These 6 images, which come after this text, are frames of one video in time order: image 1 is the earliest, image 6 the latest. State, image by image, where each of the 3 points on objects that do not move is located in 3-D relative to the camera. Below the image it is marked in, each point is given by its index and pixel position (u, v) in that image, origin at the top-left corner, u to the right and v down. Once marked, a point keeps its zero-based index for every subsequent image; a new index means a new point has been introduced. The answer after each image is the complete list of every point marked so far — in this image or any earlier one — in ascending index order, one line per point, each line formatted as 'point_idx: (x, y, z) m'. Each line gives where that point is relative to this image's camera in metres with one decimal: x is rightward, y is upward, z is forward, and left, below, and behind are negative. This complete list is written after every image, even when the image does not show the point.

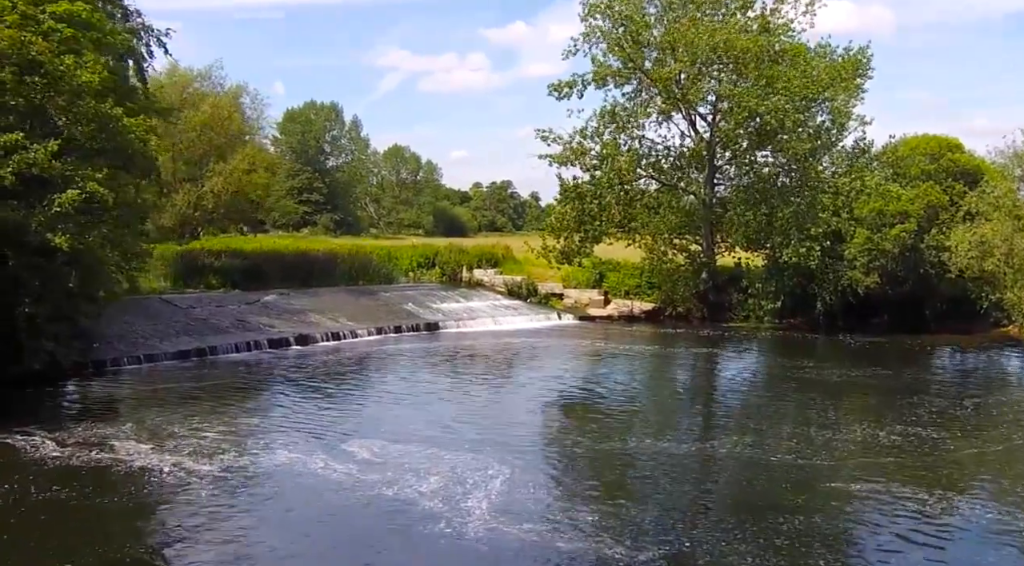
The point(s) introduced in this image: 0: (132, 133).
0: (-8.5, +3.4, +19.6) m
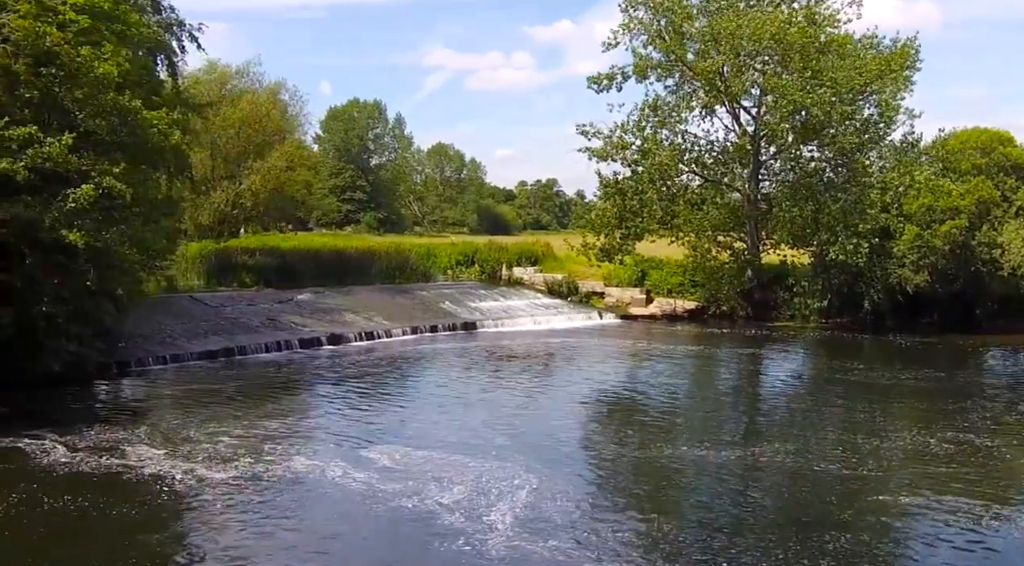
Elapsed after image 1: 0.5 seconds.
0: (-7.8, +3.4, +19.1) m
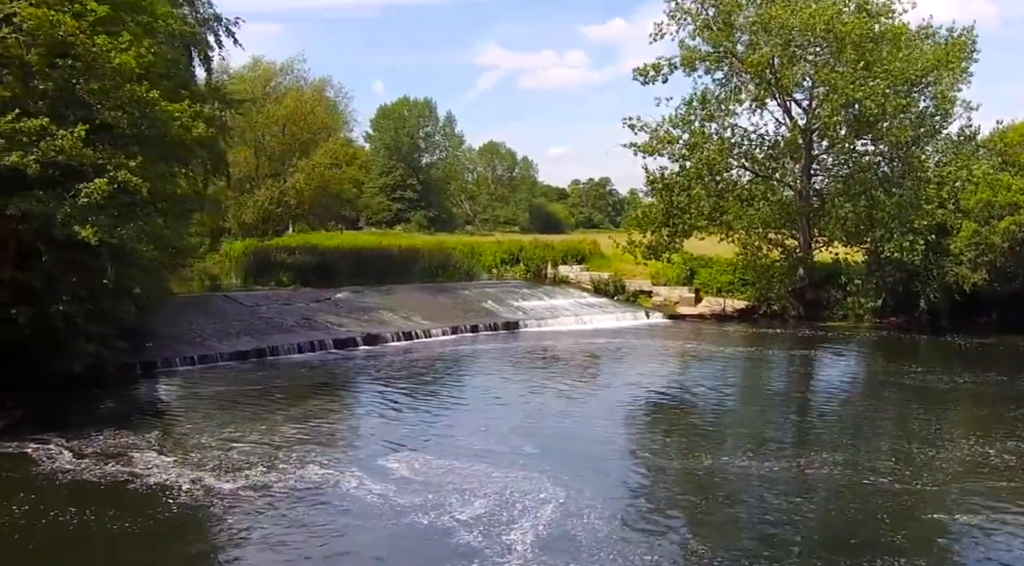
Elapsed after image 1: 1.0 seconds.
0: (-7.1, +3.4, +18.5) m
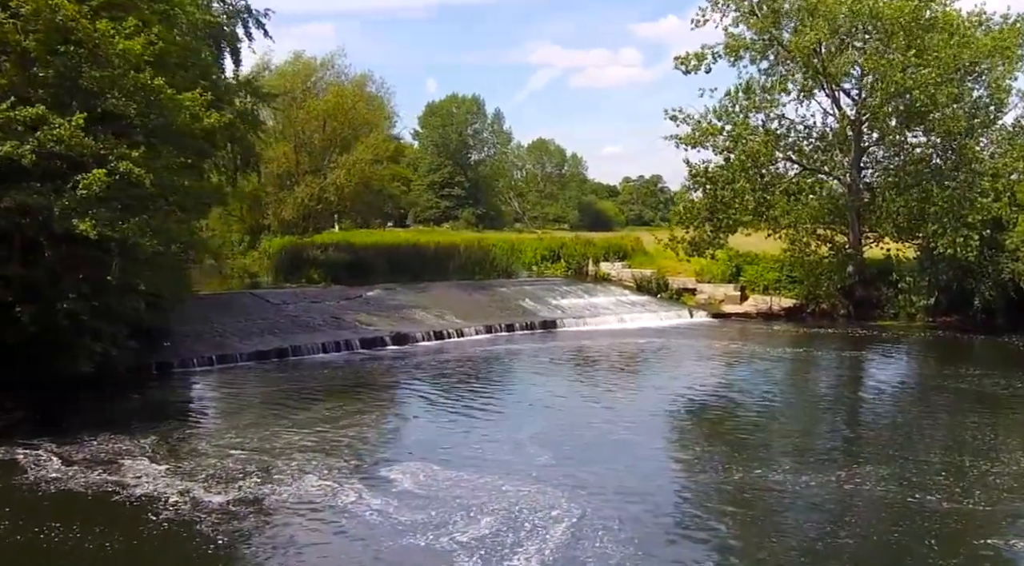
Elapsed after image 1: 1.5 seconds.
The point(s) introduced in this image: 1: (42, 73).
0: (-6.6, +3.5, +17.8) m
1: (-8.0, +3.6, +15.1) m
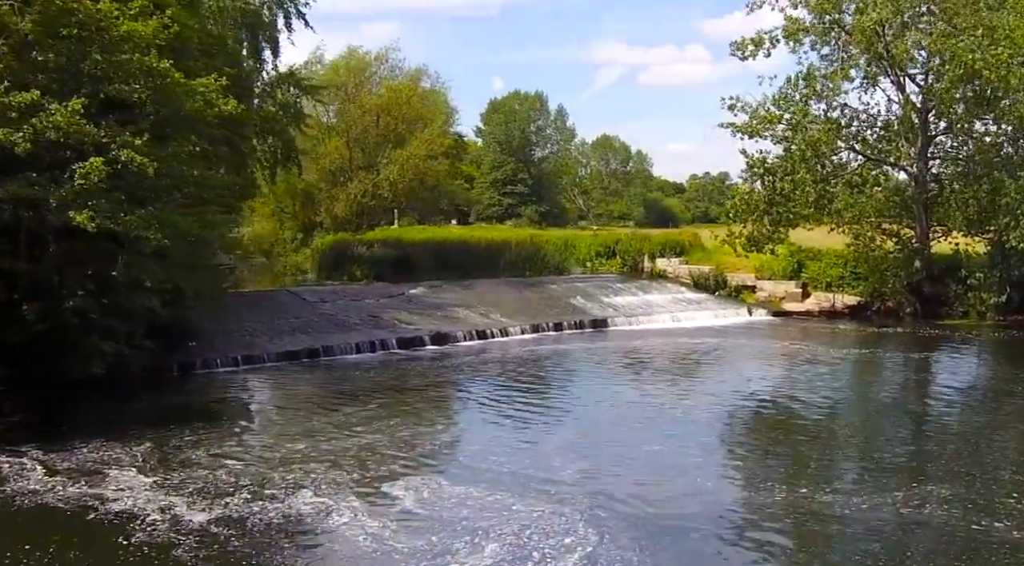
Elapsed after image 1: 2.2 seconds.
0: (-6.1, +3.5, +17.0) m
1: (-7.7, +3.6, +14.4) m
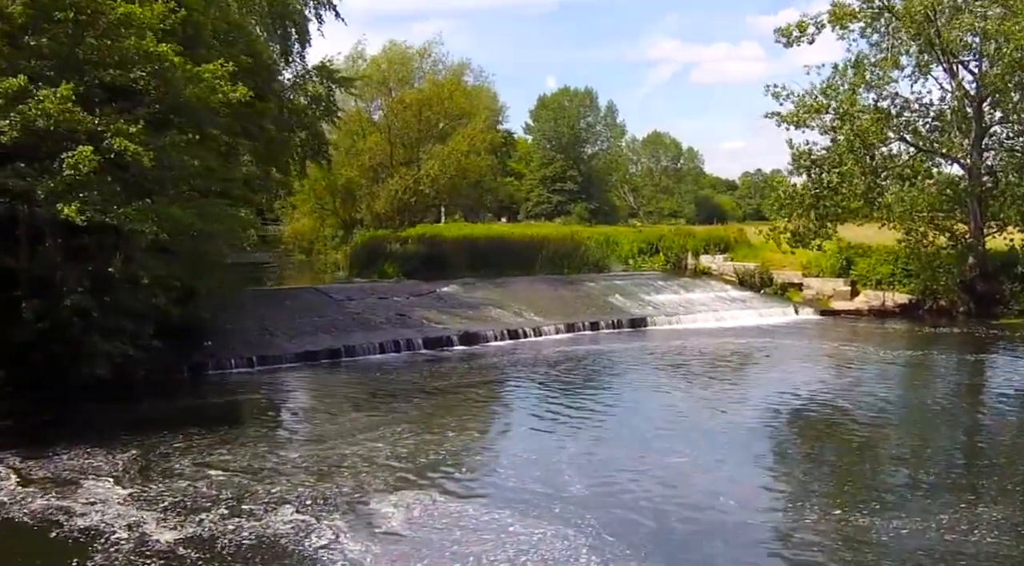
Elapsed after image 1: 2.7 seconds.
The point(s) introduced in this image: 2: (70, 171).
0: (-5.7, +3.5, +16.3) m
1: (-7.5, +3.6, +13.7) m
2: (-6.6, +1.5, +13.2) m
